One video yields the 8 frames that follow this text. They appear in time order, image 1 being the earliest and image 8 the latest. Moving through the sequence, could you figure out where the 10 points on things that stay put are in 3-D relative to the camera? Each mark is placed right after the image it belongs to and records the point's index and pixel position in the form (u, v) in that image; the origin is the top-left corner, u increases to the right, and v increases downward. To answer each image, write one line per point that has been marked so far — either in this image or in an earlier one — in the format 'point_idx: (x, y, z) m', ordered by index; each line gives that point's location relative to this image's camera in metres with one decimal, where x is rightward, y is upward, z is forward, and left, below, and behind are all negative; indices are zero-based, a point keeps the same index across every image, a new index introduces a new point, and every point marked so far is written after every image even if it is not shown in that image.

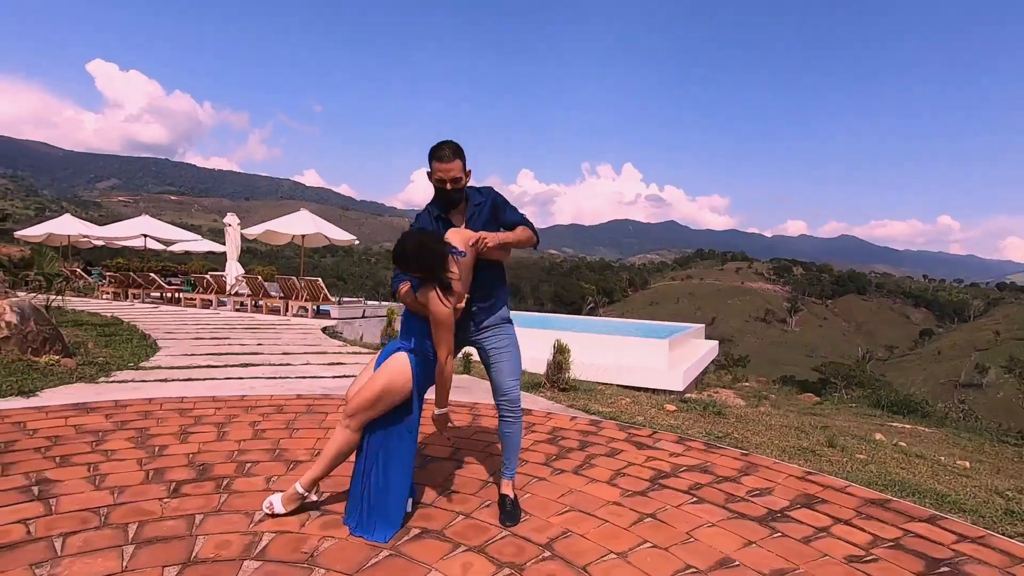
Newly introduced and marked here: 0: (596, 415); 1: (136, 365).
0: (+0.7, -1.1, +4.5) m
1: (-4.1, -0.8, +5.8) m
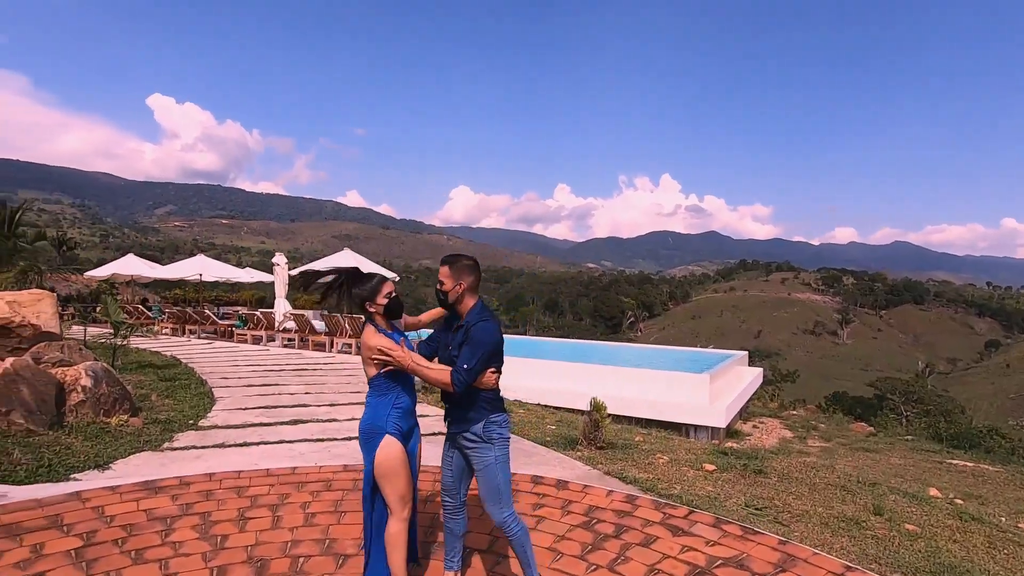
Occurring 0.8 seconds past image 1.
0: (+1.0, -1.7, +4.5) m
1: (-3.6, -1.6, +6.2) m
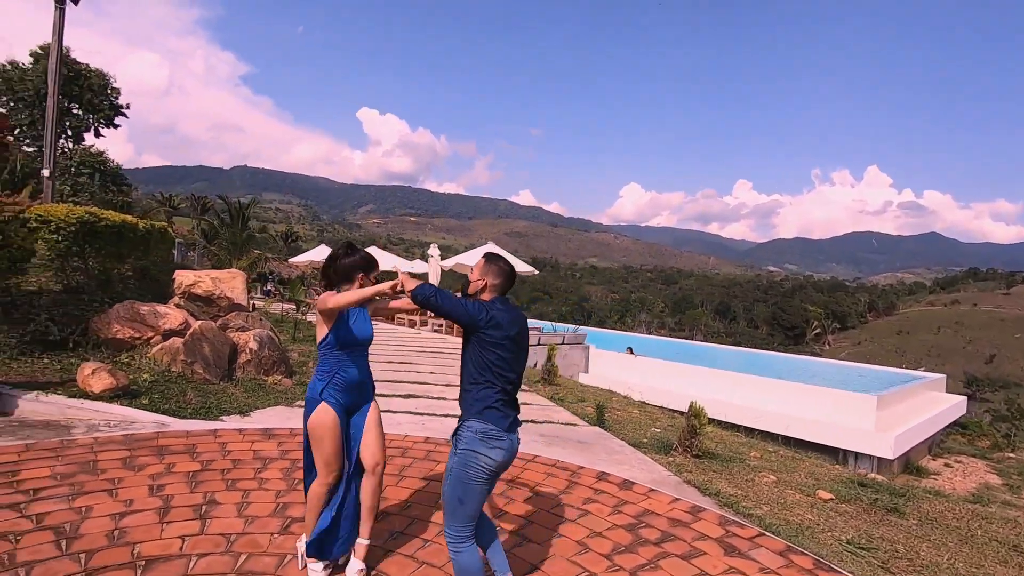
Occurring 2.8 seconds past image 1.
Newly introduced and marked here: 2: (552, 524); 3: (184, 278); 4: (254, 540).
0: (+1.5, -1.6, +4.2) m
1: (-2.4, -1.3, +7.2) m
2: (+0.3, -1.5, +3.3) m
3: (-5.2, +0.2, +8.5) m
4: (-1.4, -1.3, +2.8) m
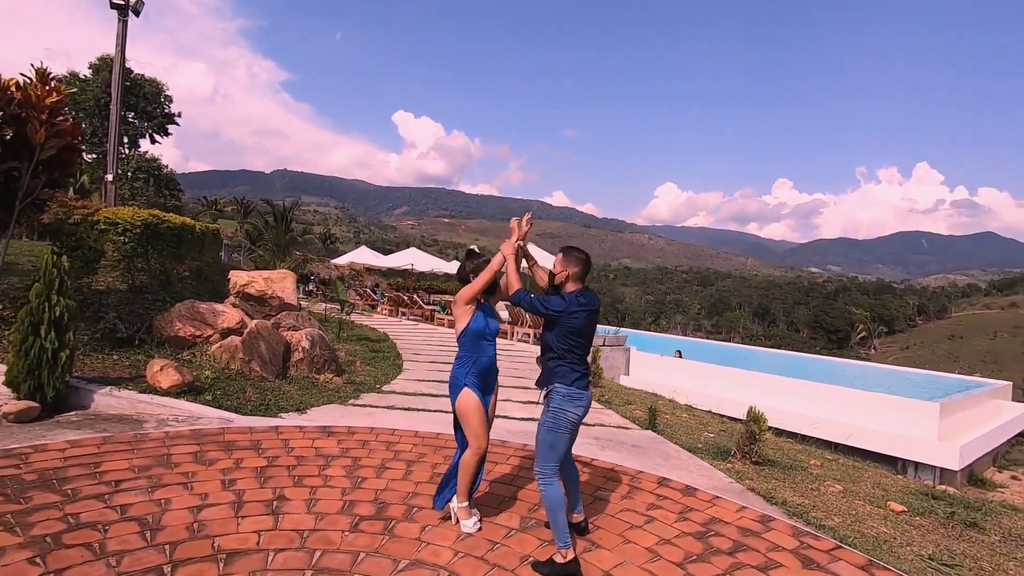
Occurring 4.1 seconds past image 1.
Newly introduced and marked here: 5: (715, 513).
0: (+2.0, -1.6, +4.0) m
1: (-1.8, -1.3, +7.2) m
2: (+0.6, -1.5, +3.2) m
3: (-4.5, +0.2, +8.8) m
4: (-1.0, -1.3, +2.9) m
5: (+1.4, -1.5, +3.6) m
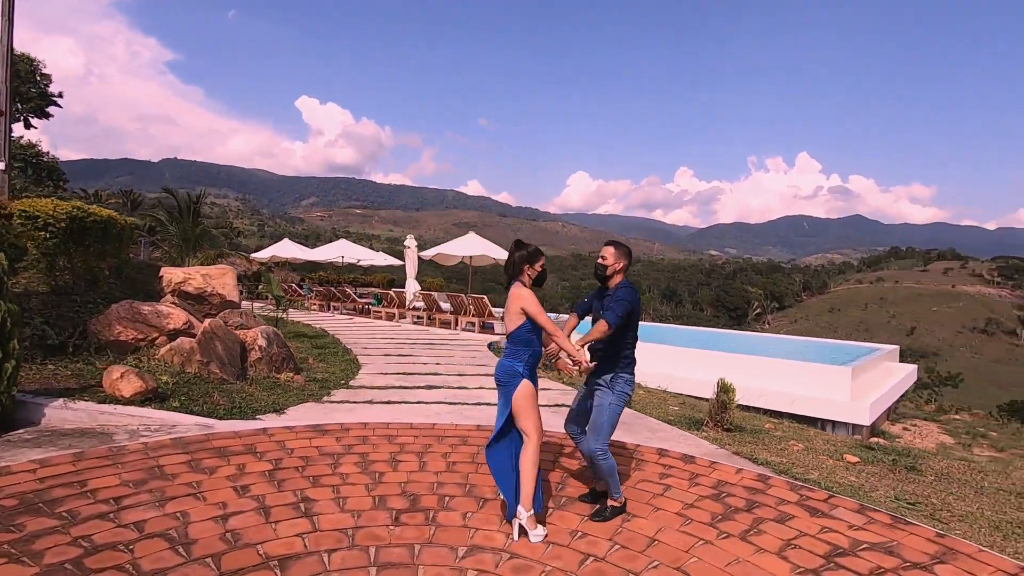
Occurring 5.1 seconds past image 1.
0: (+2.0, -1.4, +4.4) m
1: (-2.1, -1.2, +7.0) m
2: (+0.8, -1.3, +3.4) m
3: (-5.1, +0.2, +8.1) m
4: (-0.7, -1.3, +2.8) m
5: (+1.5, -1.4, +3.9) m
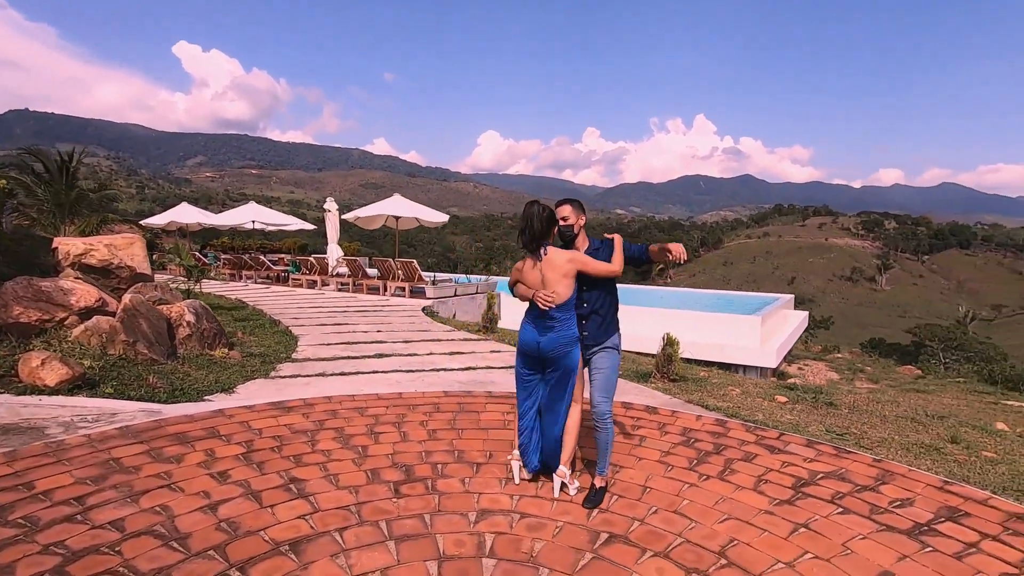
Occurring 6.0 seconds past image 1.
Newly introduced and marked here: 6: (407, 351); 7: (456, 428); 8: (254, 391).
0: (+1.8, -1.1, +4.8) m
1: (-2.8, -0.8, +6.7) m
2: (+0.8, -1.1, +3.6) m
3: (-5.9, +0.6, +7.1) m
4: (-0.7, -1.1, +2.7) m
5: (+1.3, -1.1, +4.2) m
6: (-1.4, -0.8, +7.0) m
7: (-0.4, -1.0, +3.9) m
8: (-2.3, -0.9, +4.8) m
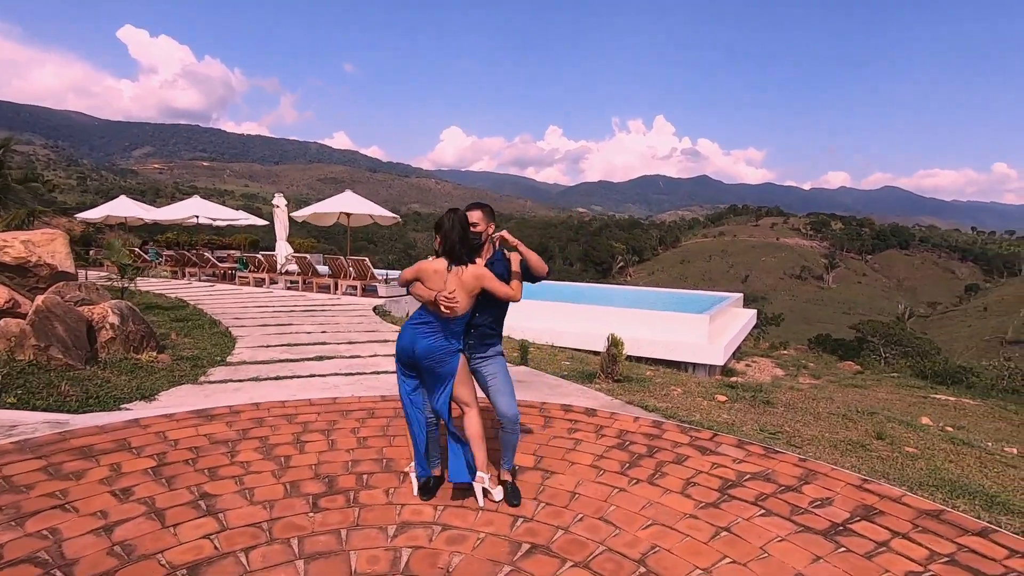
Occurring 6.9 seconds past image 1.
0: (+1.3, -1.1, +4.8) m
1: (-3.4, -0.8, +6.4) m
2: (+0.3, -1.1, +3.6) m
3: (-6.5, +0.6, +6.6) m
4: (-1.1, -1.1, +2.6) m
5: (+0.8, -1.1, +4.2) m
6: (-2.0, -0.8, +6.8) m
7: (-0.9, -1.0, +3.8) m
8: (-2.8, -0.9, +4.6) m
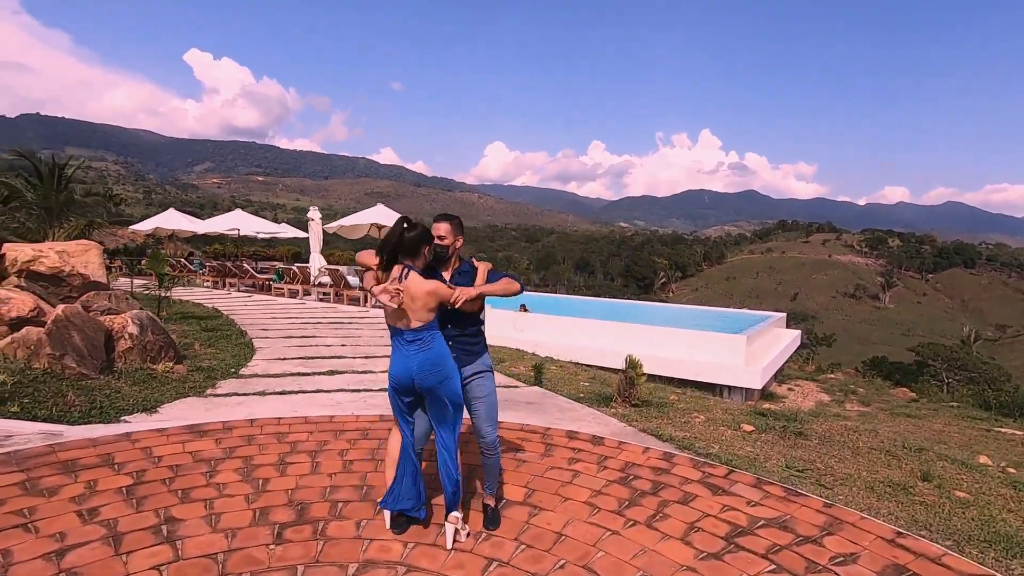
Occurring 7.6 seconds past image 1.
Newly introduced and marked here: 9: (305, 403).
0: (+1.3, -1.3, +4.5) m
1: (-3.3, -1.0, +6.4) m
2: (+0.3, -1.2, +3.3) m
3: (-6.3, +0.5, +6.9) m
4: (-1.2, -1.2, +2.5) m
5: (+0.8, -1.2, +3.9) m
6: (-1.9, -1.0, +6.7) m
7: (-0.9, -1.1, +3.6) m
8: (-2.8, -1.0, +4.5) m
9: (-1.9, -1.1, +4.9) m
